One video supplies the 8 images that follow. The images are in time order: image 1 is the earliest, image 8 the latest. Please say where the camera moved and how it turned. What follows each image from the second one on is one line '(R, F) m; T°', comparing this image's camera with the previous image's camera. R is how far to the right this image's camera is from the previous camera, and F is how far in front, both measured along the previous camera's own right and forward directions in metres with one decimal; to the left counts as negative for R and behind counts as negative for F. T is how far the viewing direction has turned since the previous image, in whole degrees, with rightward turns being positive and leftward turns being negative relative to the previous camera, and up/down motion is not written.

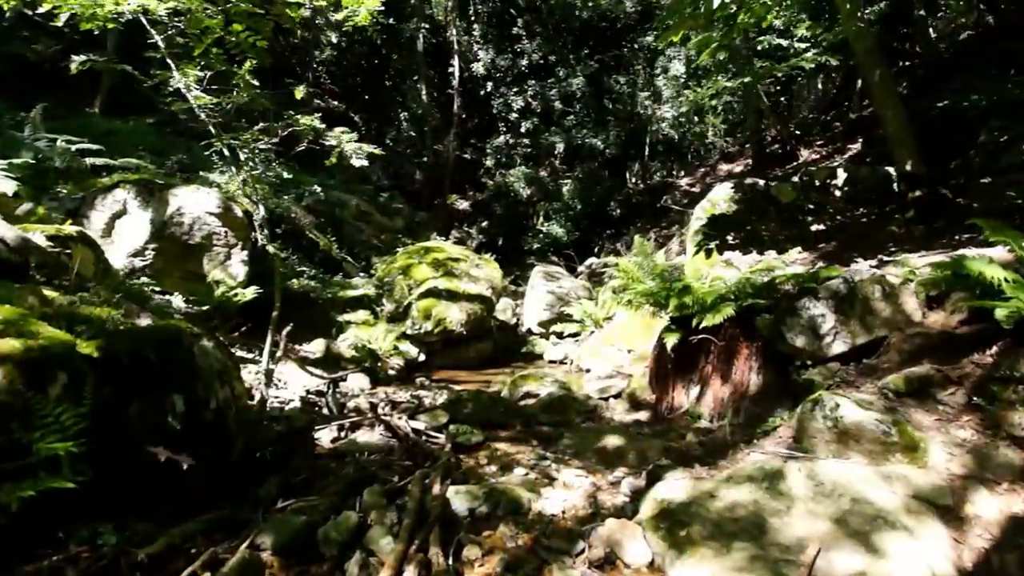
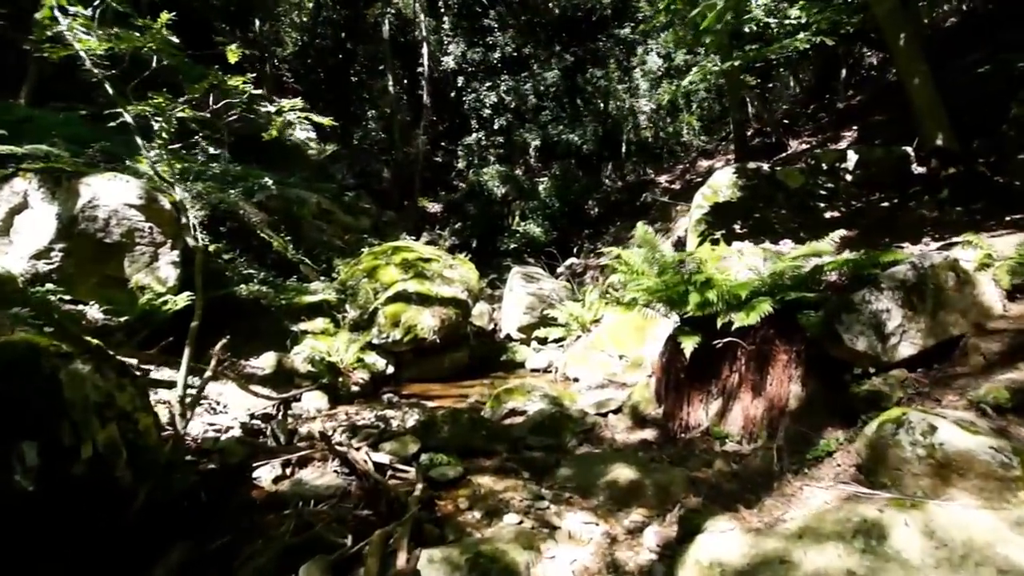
(-0.1, +1.0) m; +3°
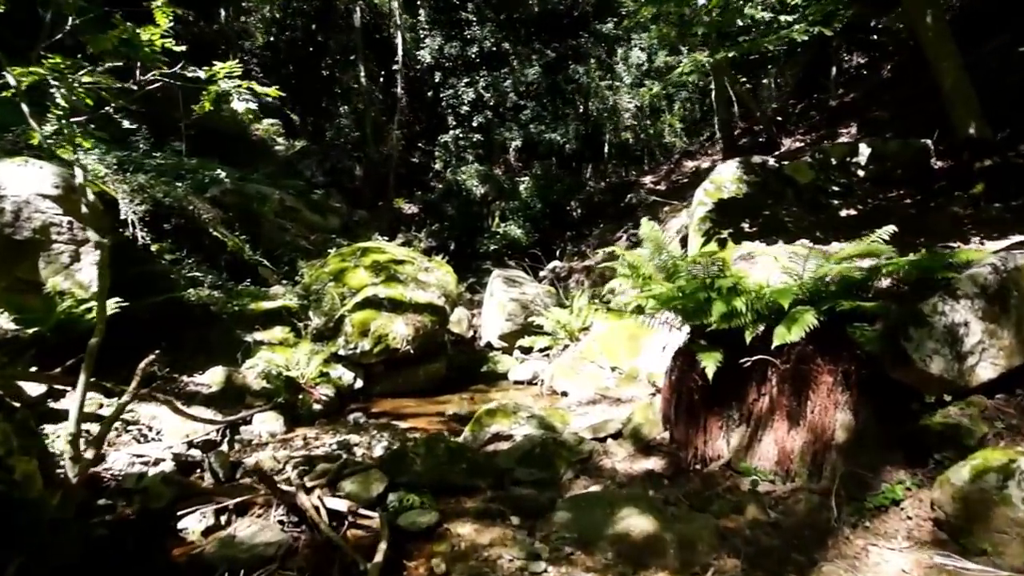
(-0.1, +0.8) m; +2°
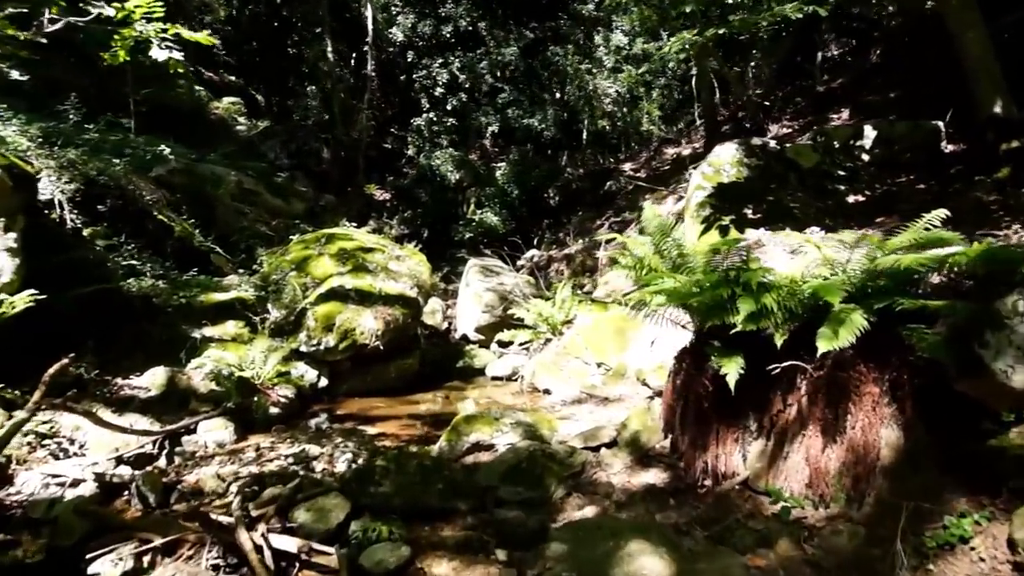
(-0.1, +0.6) m; +3°
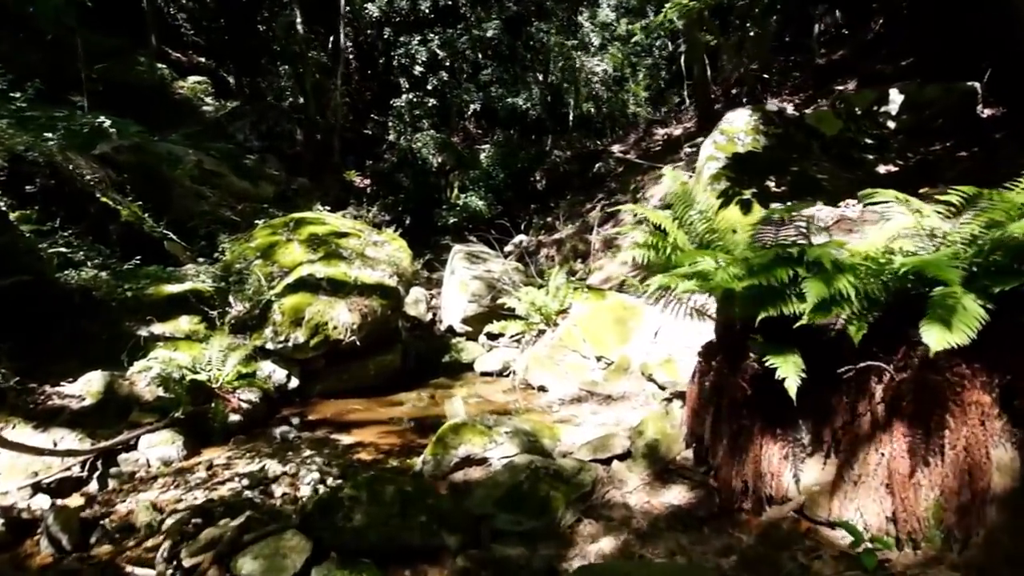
(-0.1, +0.7) m; +2°
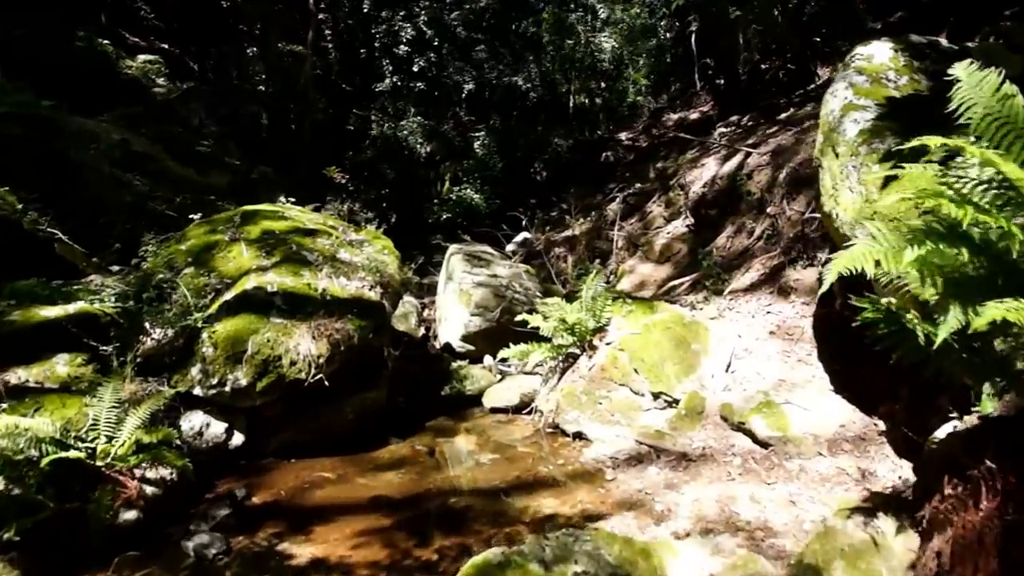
(-0.4, +1.9) m; +1°
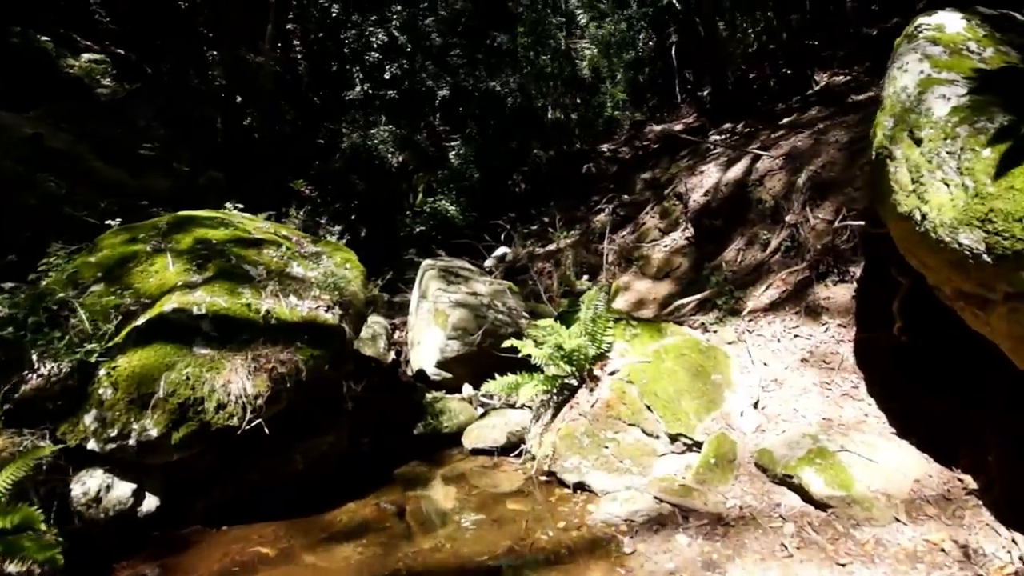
(-0.1, +0.9) m; +3°
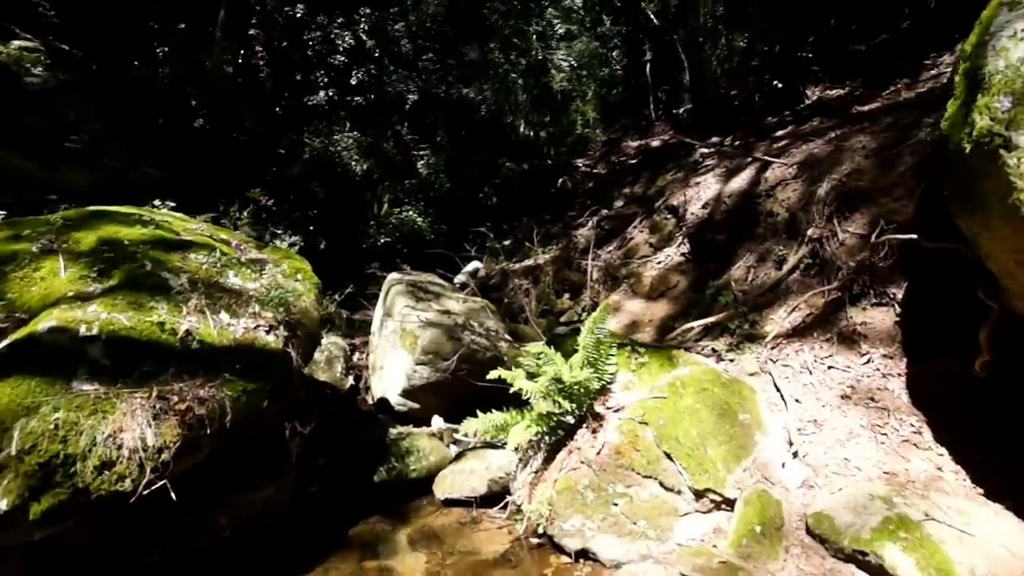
(-0.2, +0.9) m; +4°
